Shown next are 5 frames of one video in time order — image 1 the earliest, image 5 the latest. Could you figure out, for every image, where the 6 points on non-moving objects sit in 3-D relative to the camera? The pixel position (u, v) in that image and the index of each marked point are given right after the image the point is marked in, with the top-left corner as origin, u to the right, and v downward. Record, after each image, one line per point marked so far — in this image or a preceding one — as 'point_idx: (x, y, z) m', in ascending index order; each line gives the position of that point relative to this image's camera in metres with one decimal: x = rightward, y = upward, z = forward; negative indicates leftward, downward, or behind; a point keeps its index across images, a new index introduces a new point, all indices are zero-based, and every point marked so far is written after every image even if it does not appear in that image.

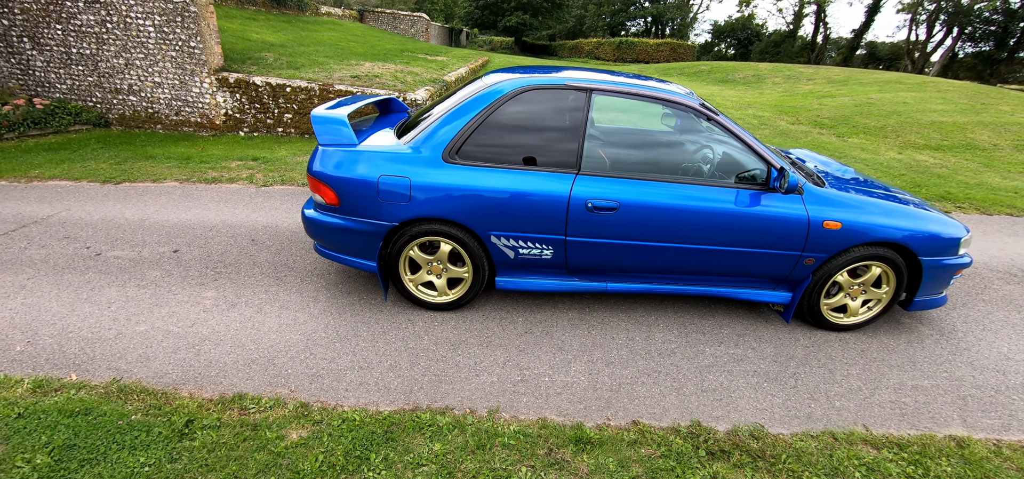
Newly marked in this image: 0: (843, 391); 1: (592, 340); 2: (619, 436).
0: (+2.1, -0.9, +2.6) m
1: (+0.5, -0.7, +2.8) m
2: (+0.6, -1.0, +2.1) m
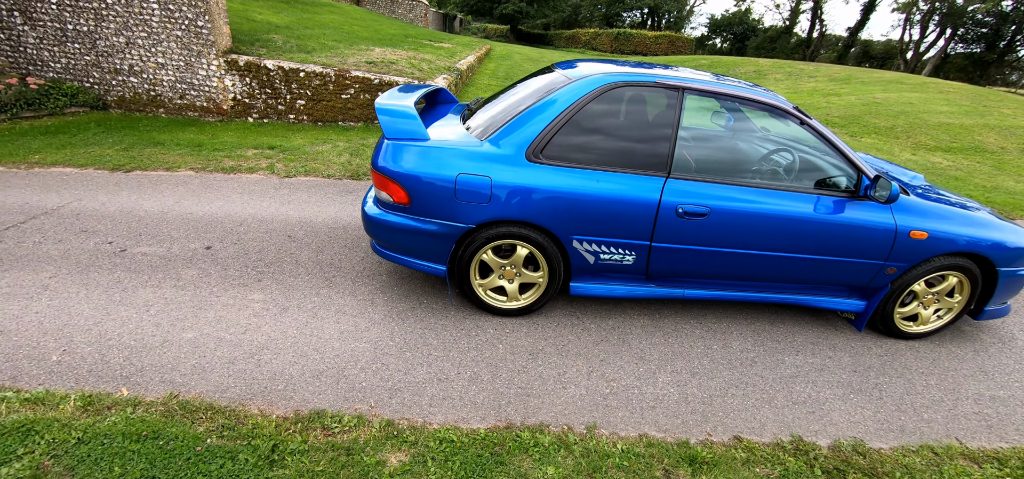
0: (+2.6, -1.0, +2.5) m
1: (+1.0, -0.7, +2.7) m
2: (+1.1, -1.1, +2.0) m
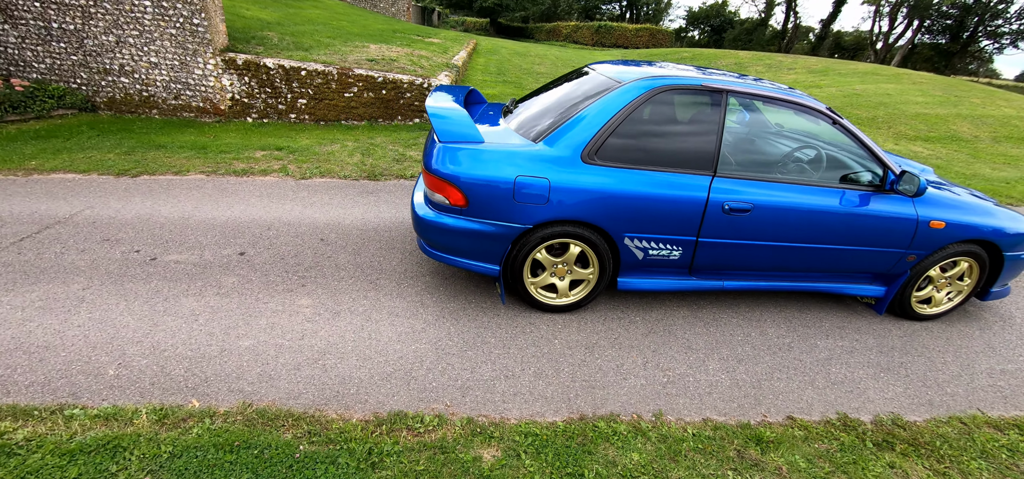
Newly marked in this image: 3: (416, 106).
0: (+2.9, -0.9, +2.8) m
1: (+1.4, -0.7, +2.8) m
2: (+1.5, -1.0, +2.2) m
3: (-1.6, +2.1, +6.7) m
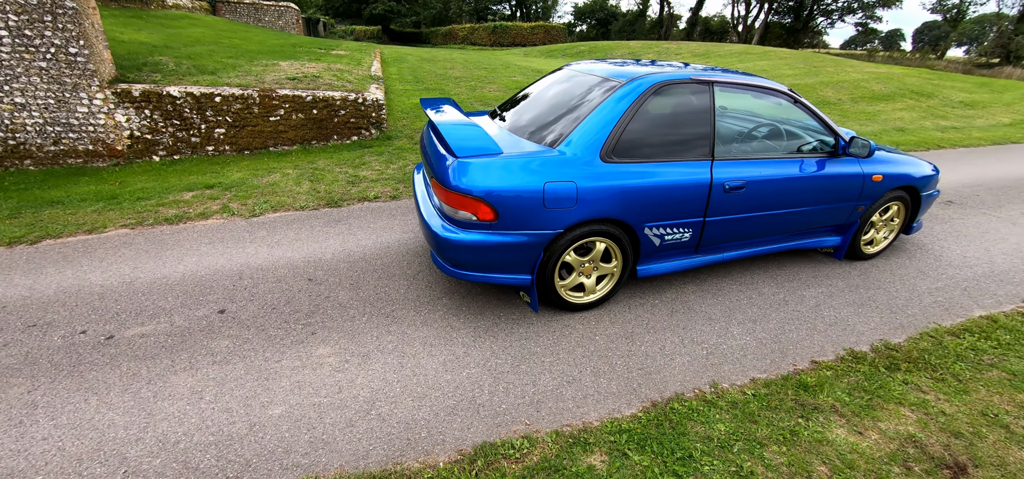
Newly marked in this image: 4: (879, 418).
0: (+3.1, -0.5, +3.3) m
1: (+1.6, -0.5, +3.1) m
2: (+1.9, -0.8, +2.5) m
3: (-2.4, +1.8, +6.3) m
4: (+1.9, -0.9, +2.1) m
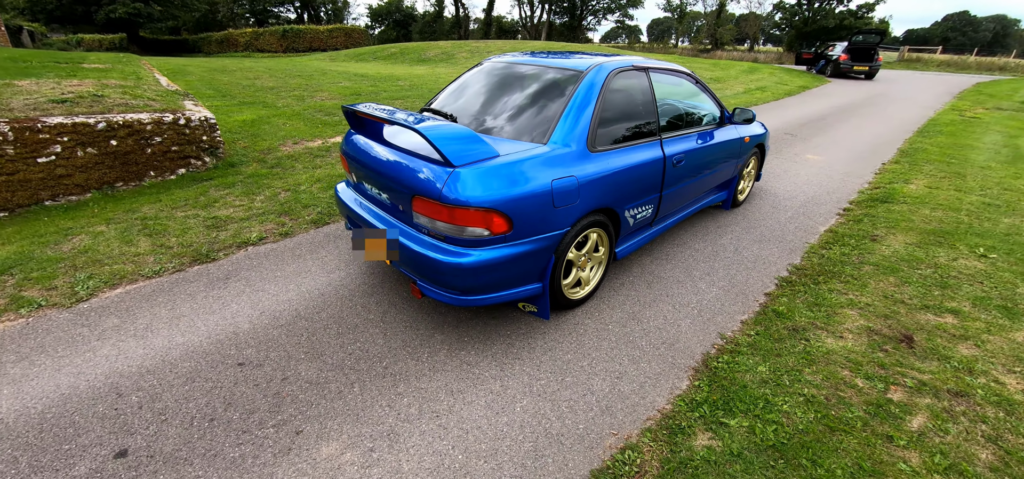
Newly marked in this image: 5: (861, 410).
0: (+2.7, +0.1, +4.2) m
1: (+1.4, -0.2, +3.4) m
2: (+1.9, -0.5, +3.0) m
3: (-3.9, +1.0, +4.8) m
4: (+2.2, -0.5, +2.7) m
5: (+1.7, -0.8, +2.0) m
